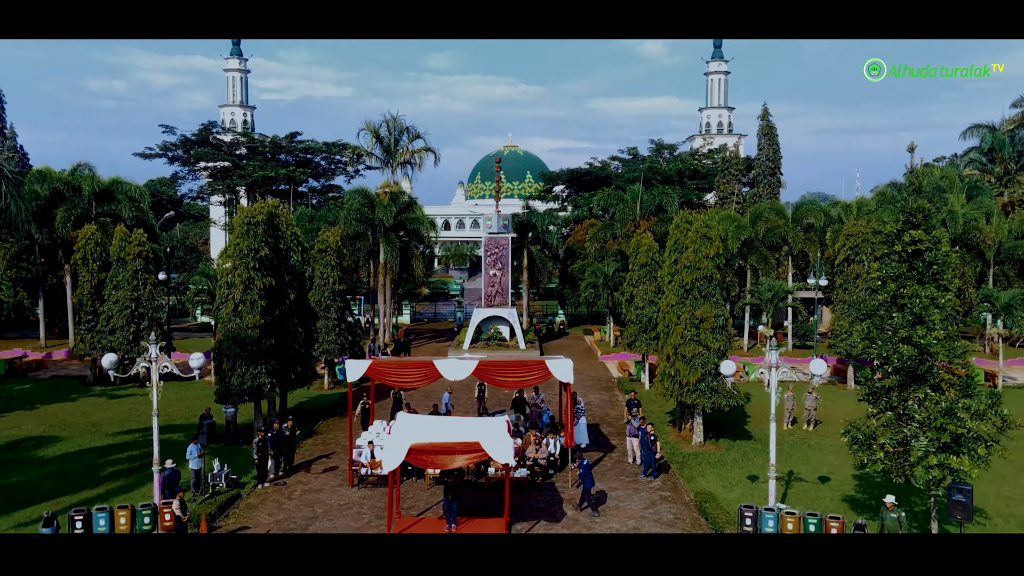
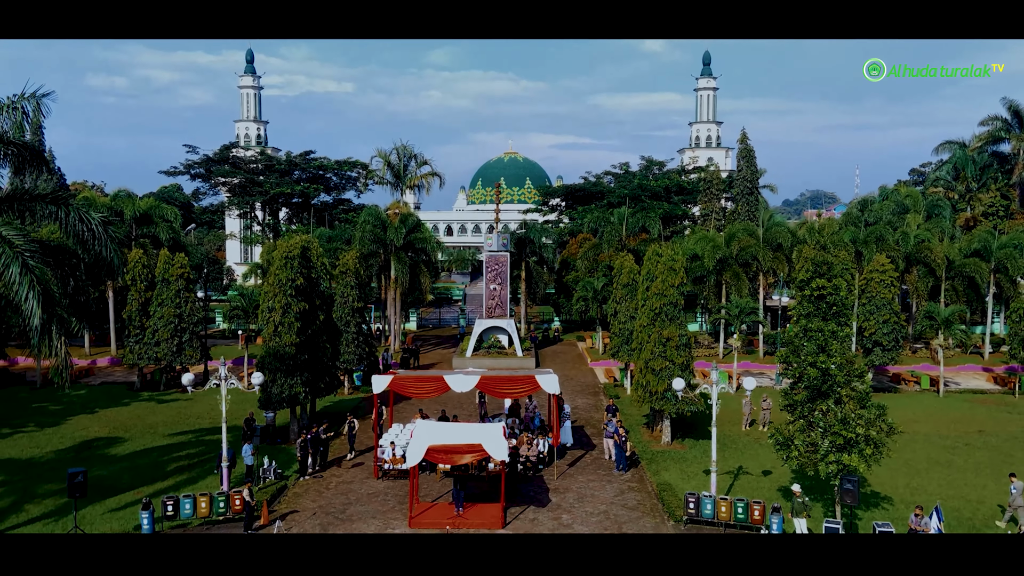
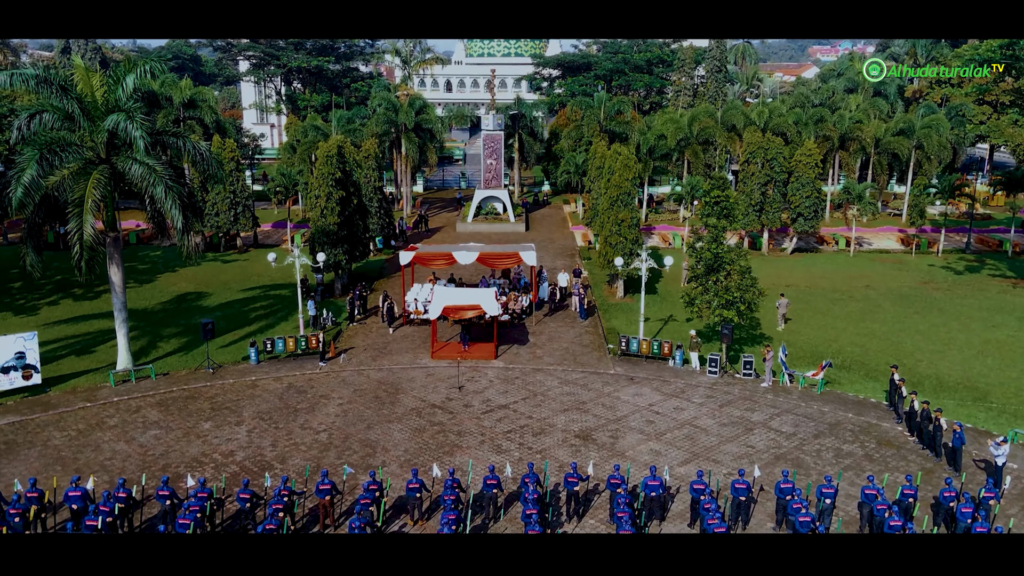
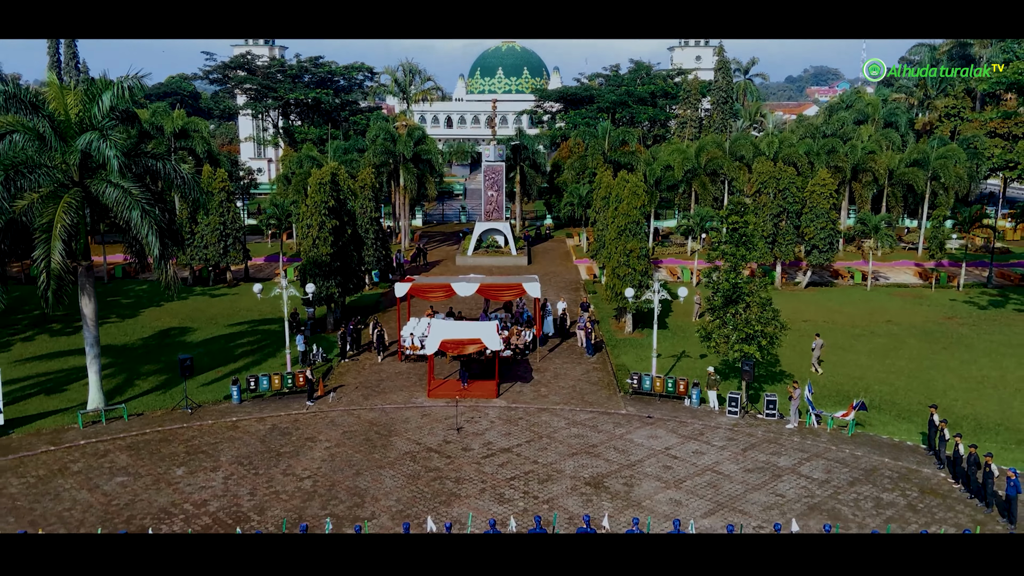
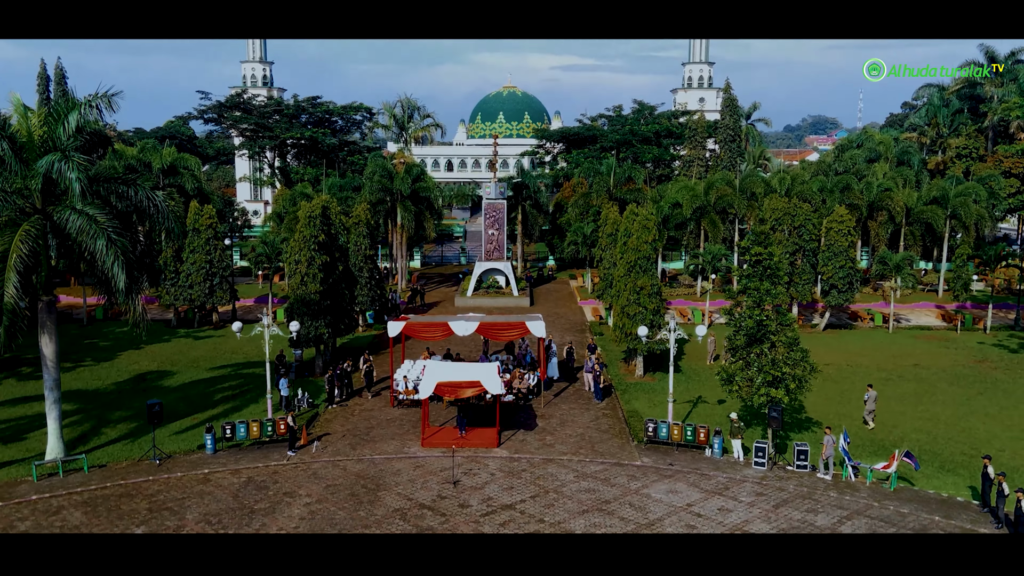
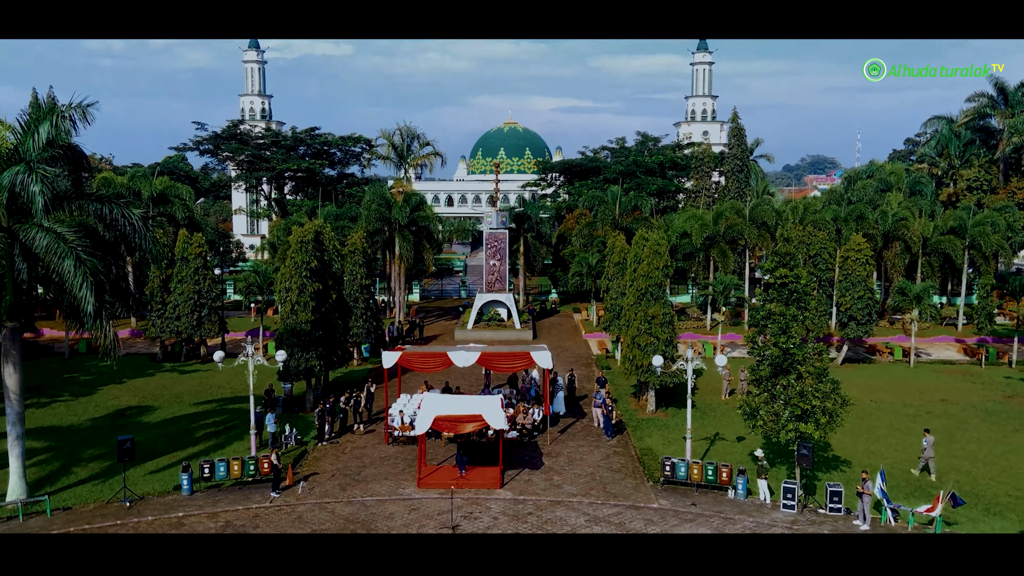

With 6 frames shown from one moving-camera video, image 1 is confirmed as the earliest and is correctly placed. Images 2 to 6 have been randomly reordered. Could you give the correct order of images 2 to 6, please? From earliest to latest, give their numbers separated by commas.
2, 6, 5, 4, 3
